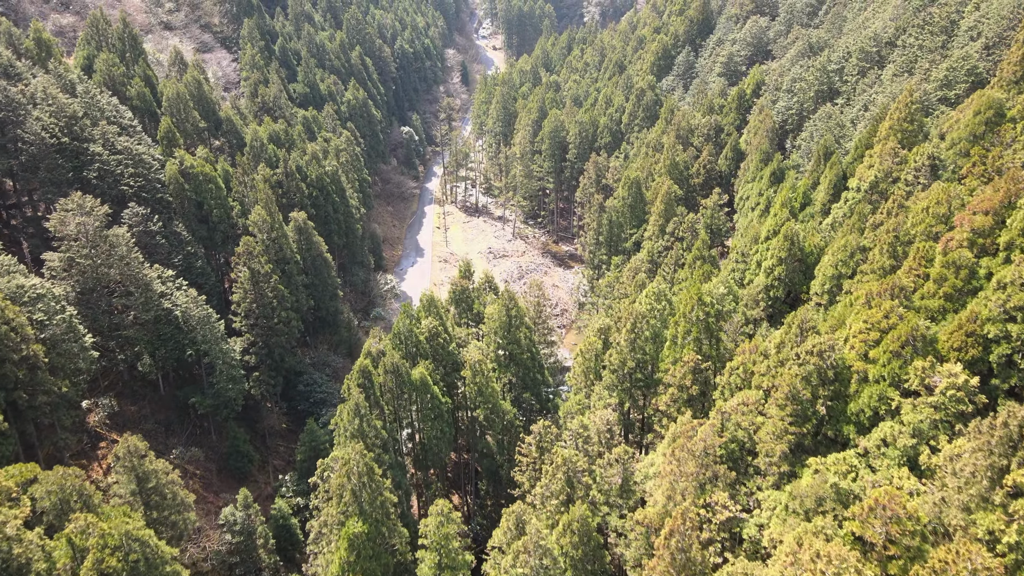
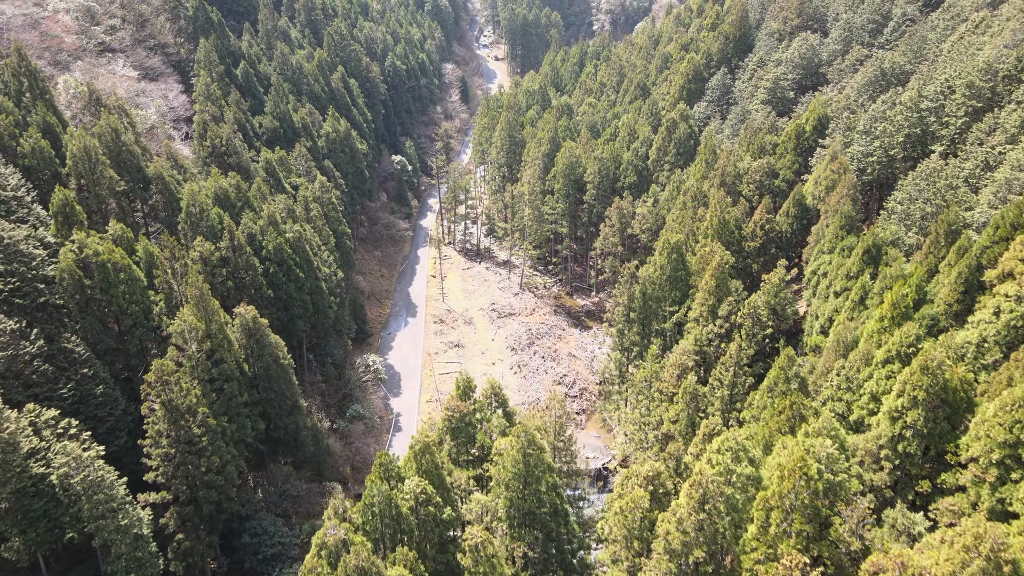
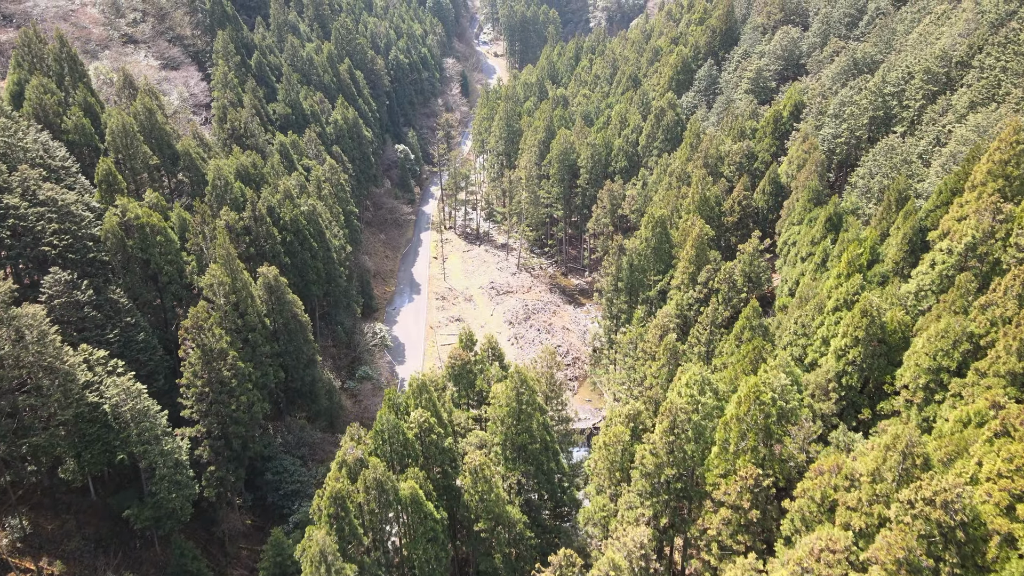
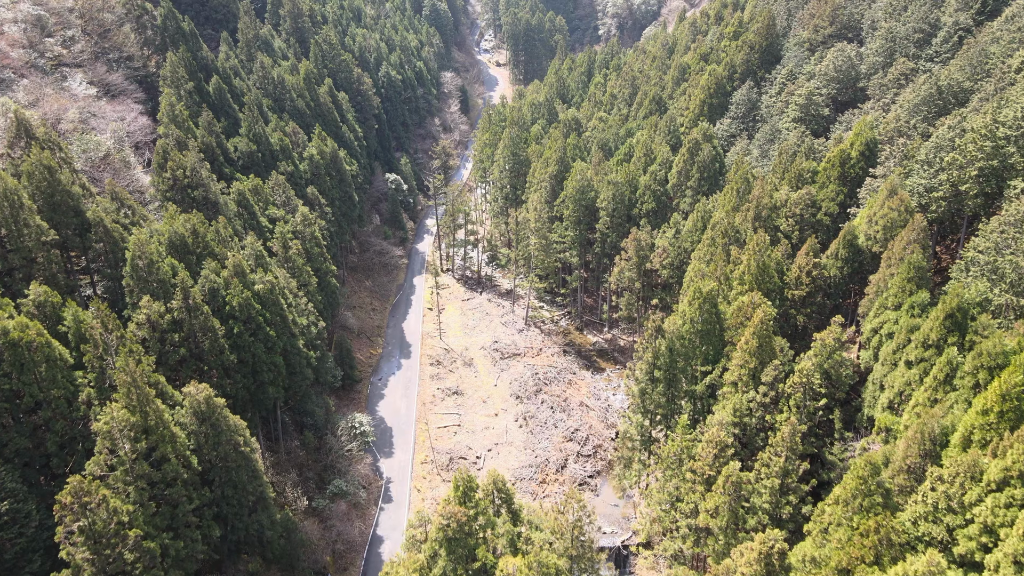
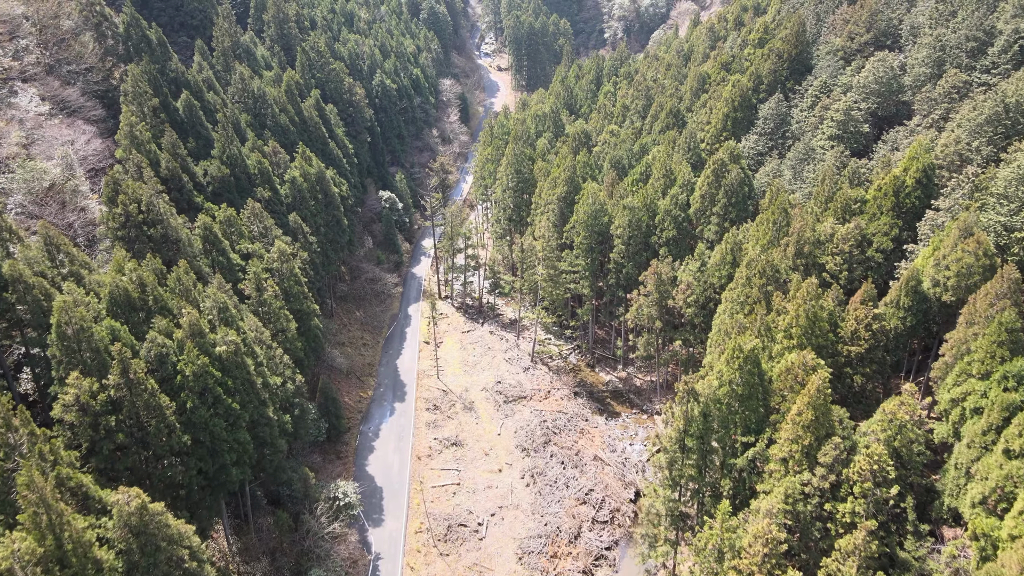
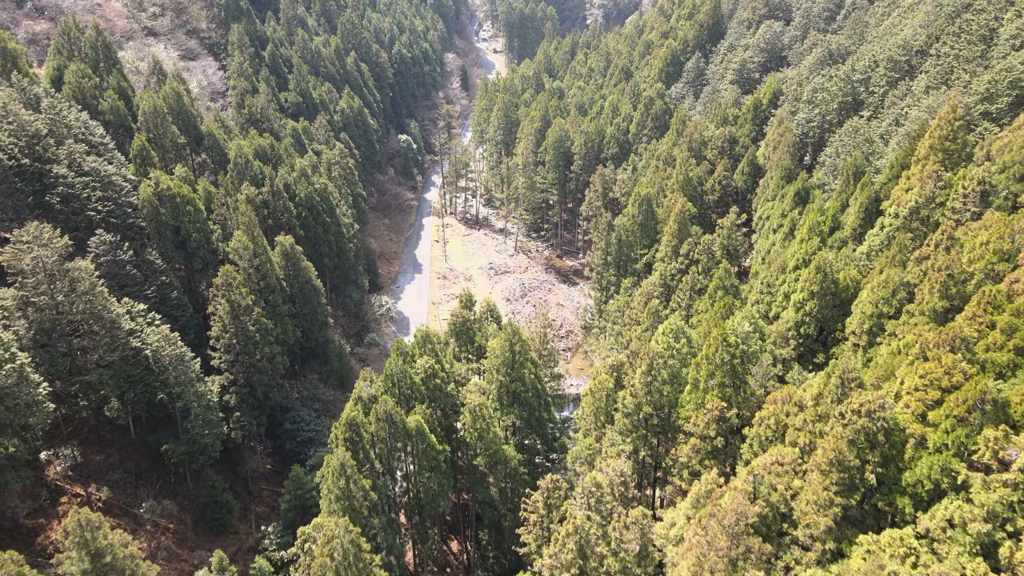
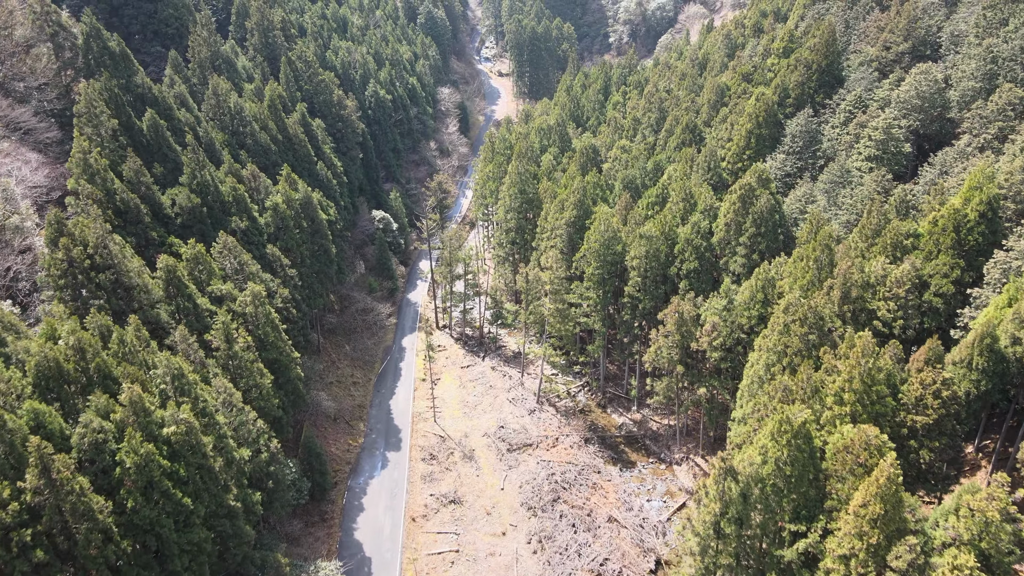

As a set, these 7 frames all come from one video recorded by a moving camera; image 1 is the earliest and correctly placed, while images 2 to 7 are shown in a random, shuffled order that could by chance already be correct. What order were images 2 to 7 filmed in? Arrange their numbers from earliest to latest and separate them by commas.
6, 3, 2, 4, 5, 7
